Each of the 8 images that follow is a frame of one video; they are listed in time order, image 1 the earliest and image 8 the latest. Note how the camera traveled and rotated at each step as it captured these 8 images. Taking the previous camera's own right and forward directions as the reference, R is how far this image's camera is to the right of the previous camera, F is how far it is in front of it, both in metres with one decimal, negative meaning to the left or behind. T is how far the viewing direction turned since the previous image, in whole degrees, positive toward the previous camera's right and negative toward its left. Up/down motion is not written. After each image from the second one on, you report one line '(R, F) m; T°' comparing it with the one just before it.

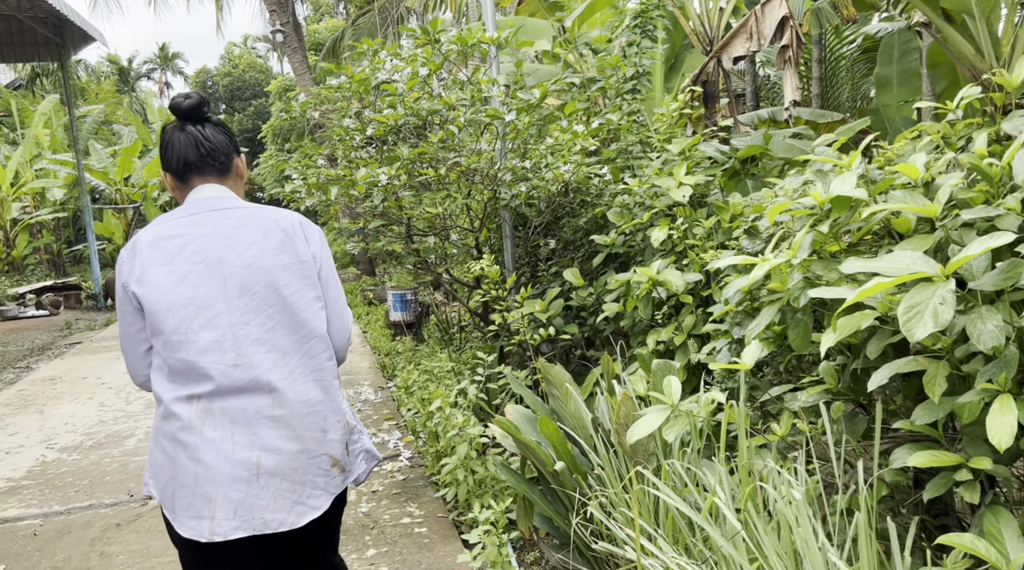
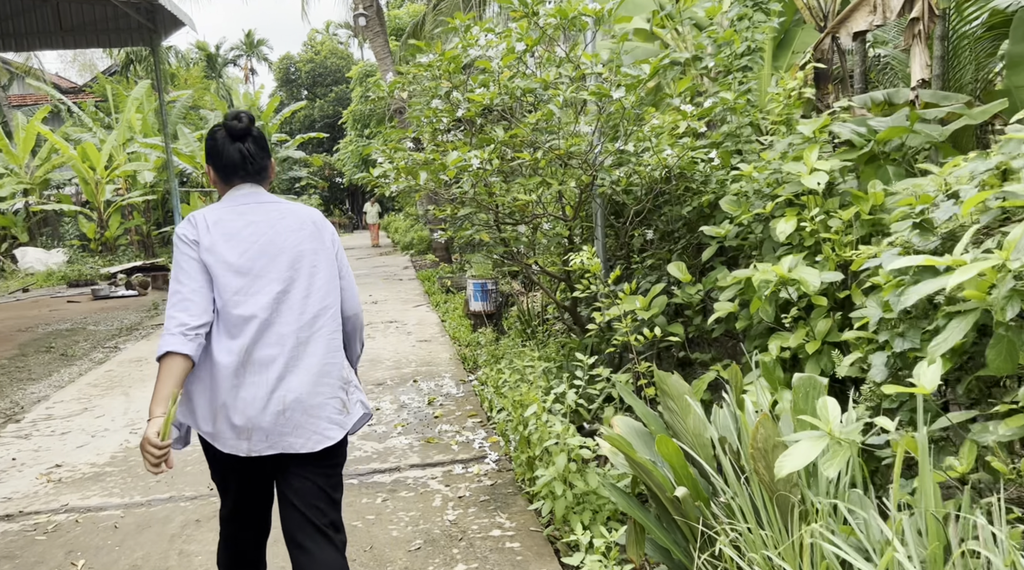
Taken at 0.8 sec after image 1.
(-0.1, +0.2) m; -5°
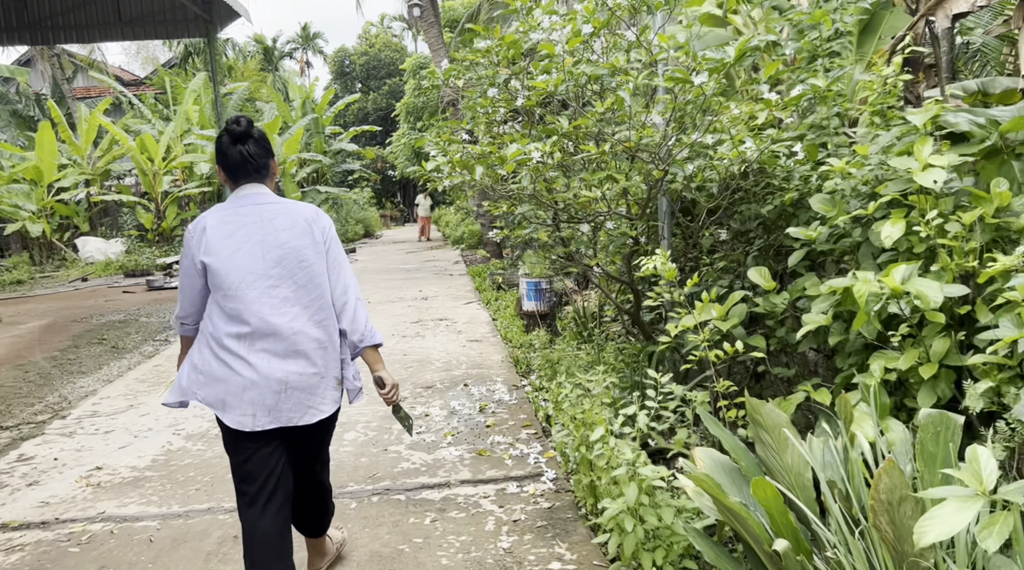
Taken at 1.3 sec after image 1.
(0.0, +0.2) m; -3°
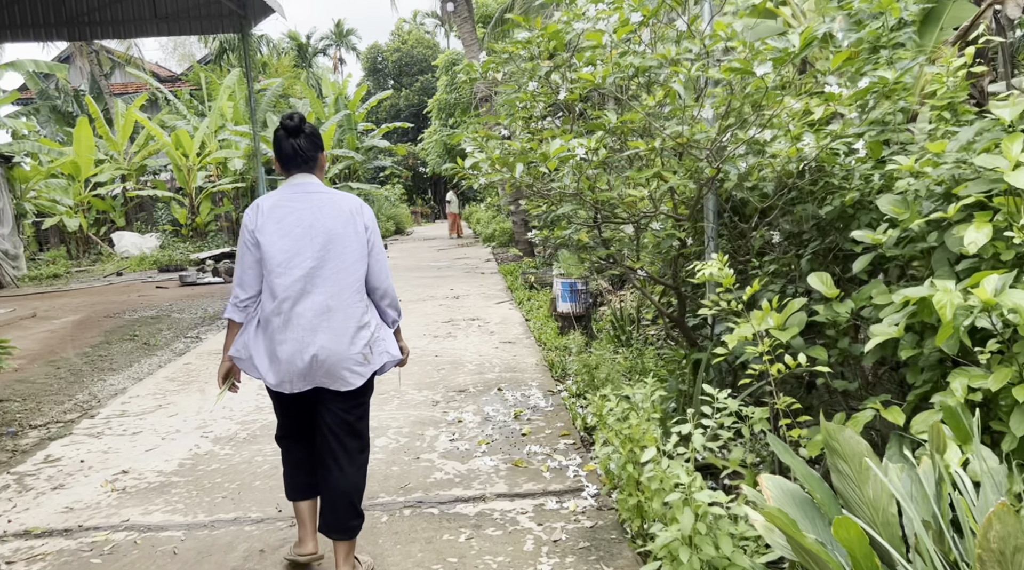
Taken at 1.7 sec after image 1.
(0.0, +0.2) m; -2°
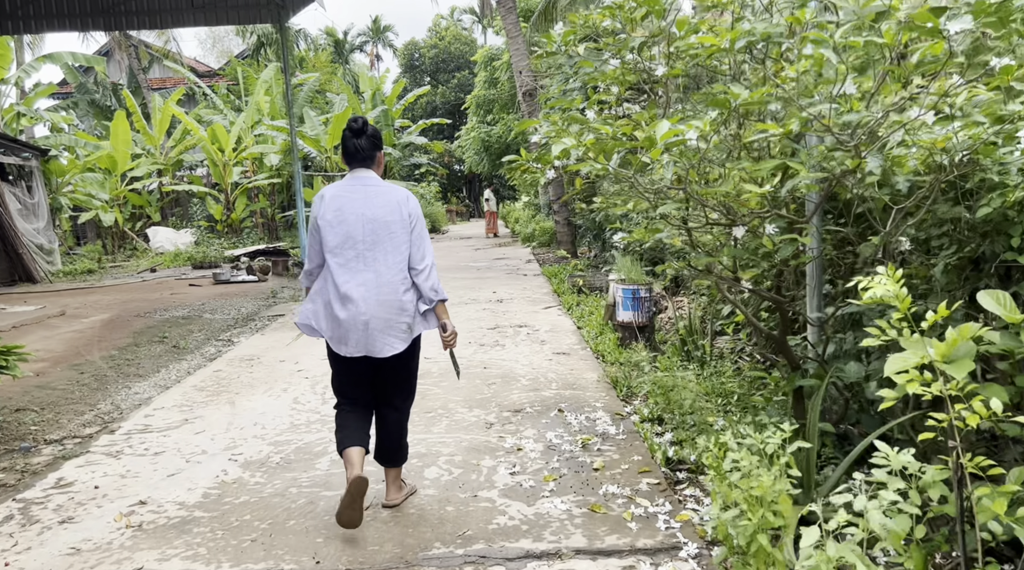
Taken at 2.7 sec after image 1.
(-0.2, +0.5) m; -2°
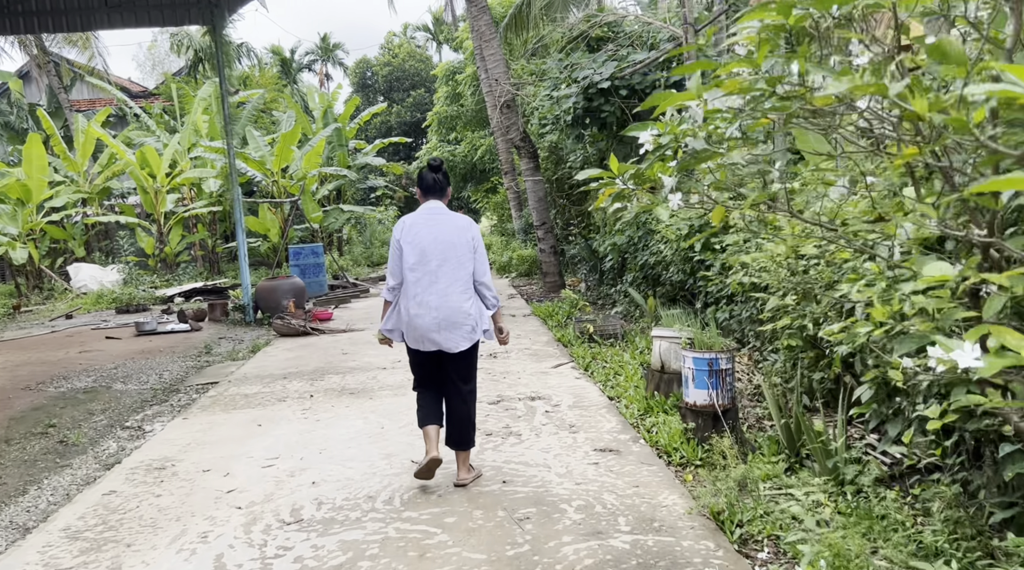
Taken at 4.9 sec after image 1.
(-0.3, +1.6) m; +3°
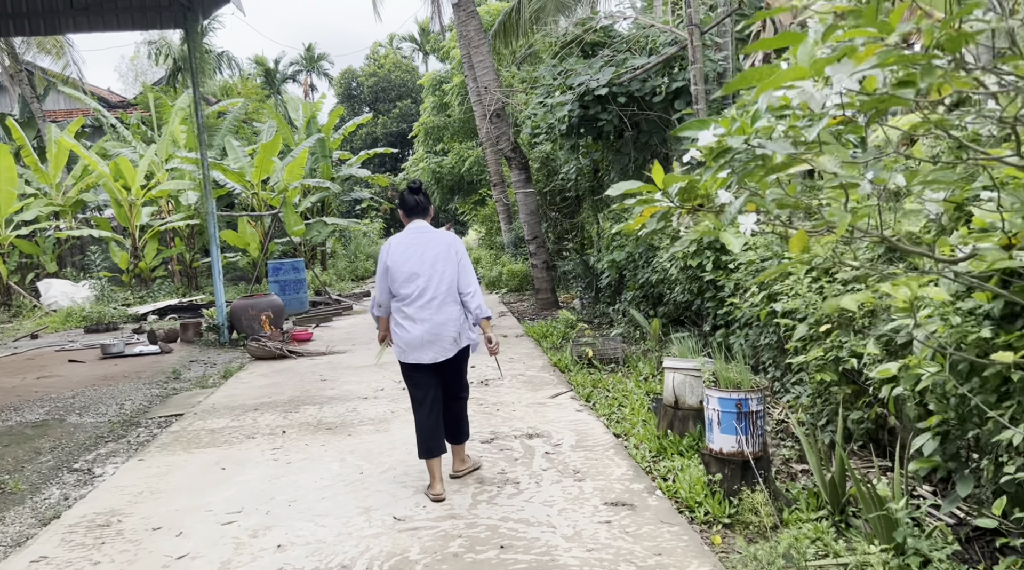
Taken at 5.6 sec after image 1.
(0.0, +0.5) m; +1°
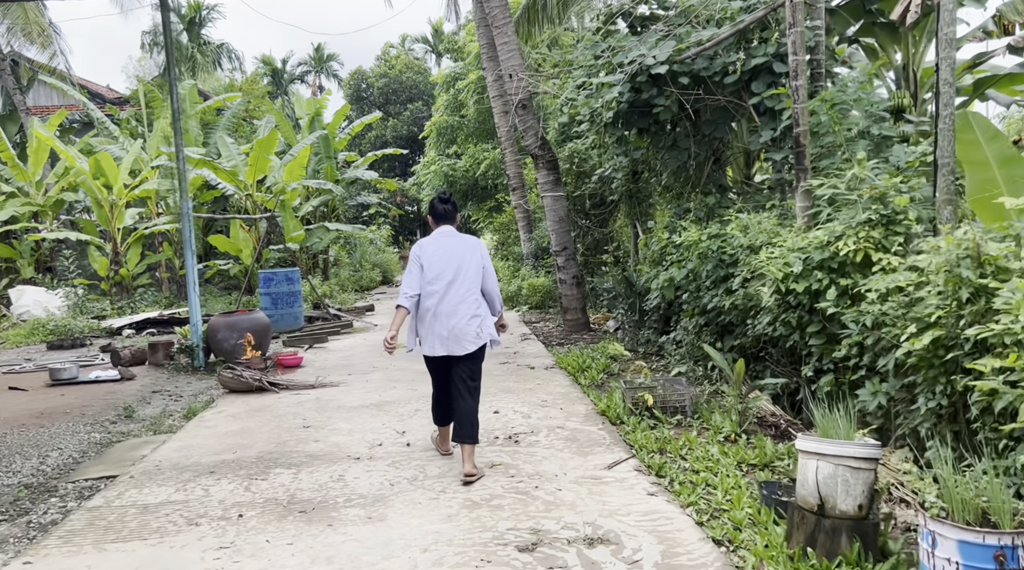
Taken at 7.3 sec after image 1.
(-0.2, +1.4) m; -1°
